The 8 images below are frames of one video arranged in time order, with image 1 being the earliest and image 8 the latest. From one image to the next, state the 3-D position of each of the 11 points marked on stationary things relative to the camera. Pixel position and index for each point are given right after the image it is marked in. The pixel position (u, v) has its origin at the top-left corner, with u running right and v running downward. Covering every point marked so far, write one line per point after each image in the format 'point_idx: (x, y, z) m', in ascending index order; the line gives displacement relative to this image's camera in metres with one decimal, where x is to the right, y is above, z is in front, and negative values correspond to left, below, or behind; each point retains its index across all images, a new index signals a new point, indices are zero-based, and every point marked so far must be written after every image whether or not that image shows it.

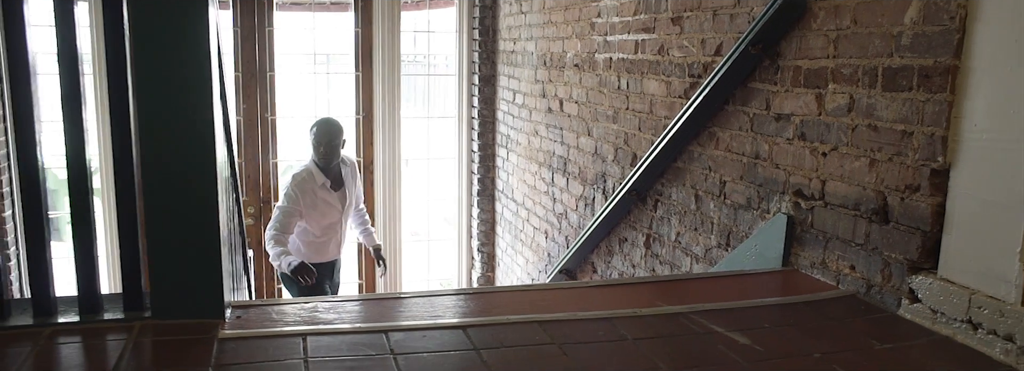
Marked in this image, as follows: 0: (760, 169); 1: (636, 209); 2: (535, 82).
0: (+0.7, 0.0, +2.3) m
1: (+0.5, -0.1, +3.2) m
2: (+0.1, +0.6, +4.5) m
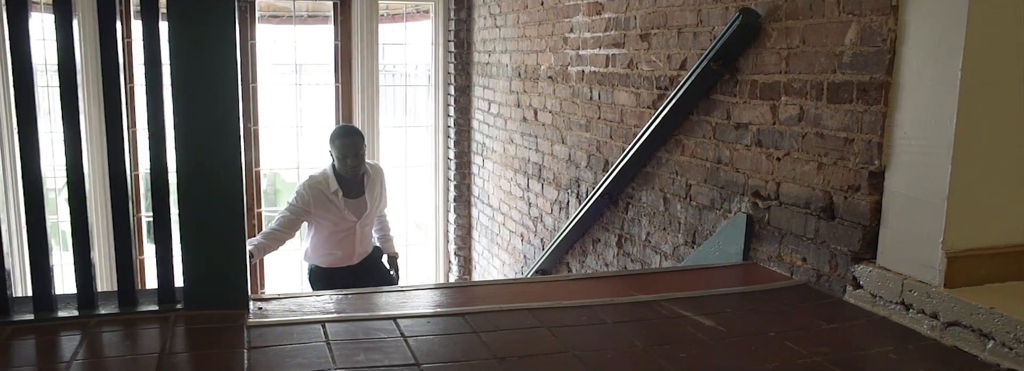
0: (+0.7, 0.0, +2.6) m
1: (+0.4, -0.1, +3.4) m
2: (0.0, +0.6, +4.7) m
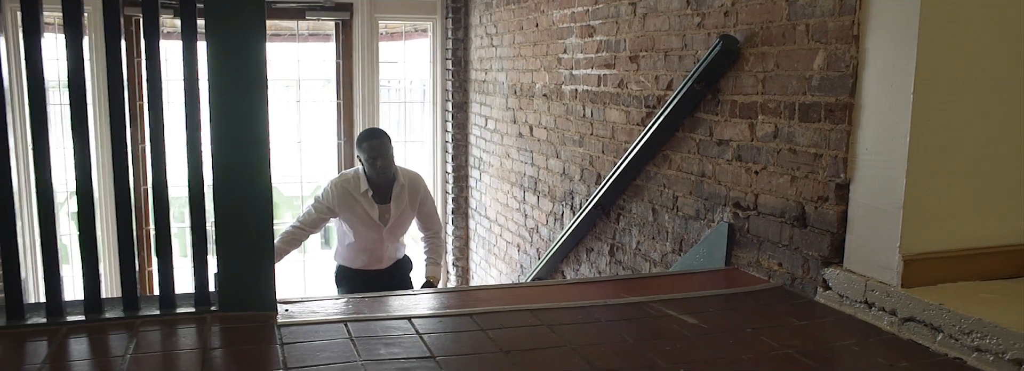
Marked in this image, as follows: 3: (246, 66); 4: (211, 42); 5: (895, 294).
0: (+0.7, 0.0, +2.8) m
1: (+0.4, -0.2, +3.6) m
2: (0.0, +0.5, +4.9) m
3: (-0.7, +0.3, +2.0) m
4: (-0.7, +0.4, +2.0) m
5: (+1.0, -0.3, +2.0) m
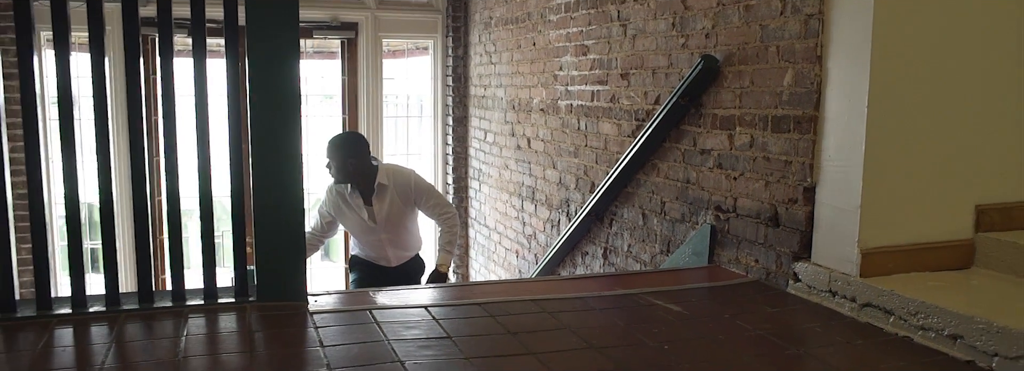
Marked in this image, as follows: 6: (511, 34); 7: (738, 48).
0: (+0.7, 0.0, +3.1) m
1: (+0.4, -0.2, +3.9) m
2: (0.0, +0.4, +5.2) m
3: (-0.7, +0.3, +2.3) m
4: (-0.7, +0.4, +2.2) m
5: (+1.0, -0.3, +2.3) m
6: (0.0, +1.0, +5.1) m
7: (+0.8, +0.5, +2.8) m
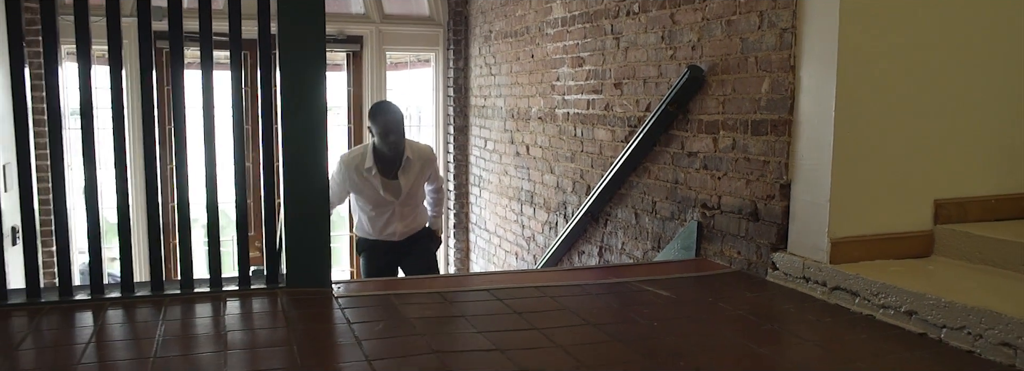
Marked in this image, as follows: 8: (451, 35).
0: (+0.7, 0.0, +3.3) m
1: (+0.4, -0.2, +4.1) m
2: (-0.1, +0.4, +5.5) m
3: (-0.6, +0.3, +2.5) m
4: (-0.7, +0.4, +2.5) m
5: (+1.0, -0.3, +2.6) m
6: (0.0, +0.9, +5.4) m
7: (+0.8, +0.5, +3.1) m
8: (-0.5, +1.2, +6.4) m
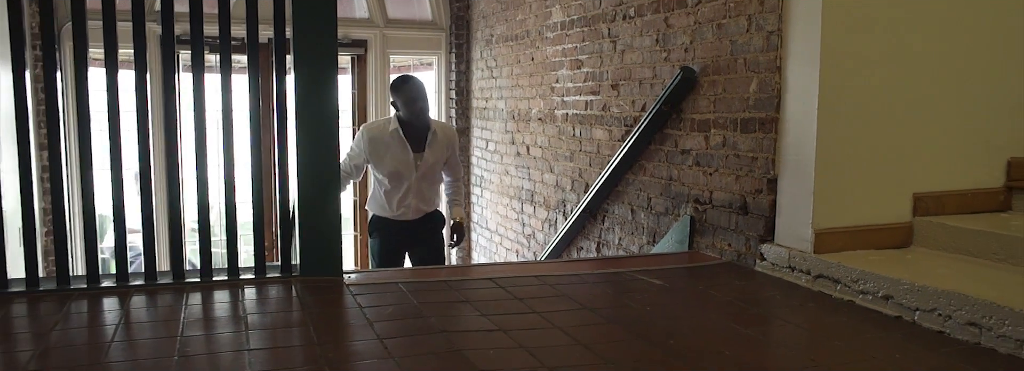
0: (+0.7, 0.0, +3.5) m
1: (+0.4, -0.2, +4.3) m
2: (-0.1, +0.4, +5.6) m
3: (-0.6, +0.3, +2.7) m
4: (-0.7, +0.4, +2.6) m
5: (+1.0, -0.3, +2.7) m
6: (0.0, +0.9, +5.5) m
7: (+0.8, +0.5, +3.2) m
8: (-0.5, +1.2, +6.5) m
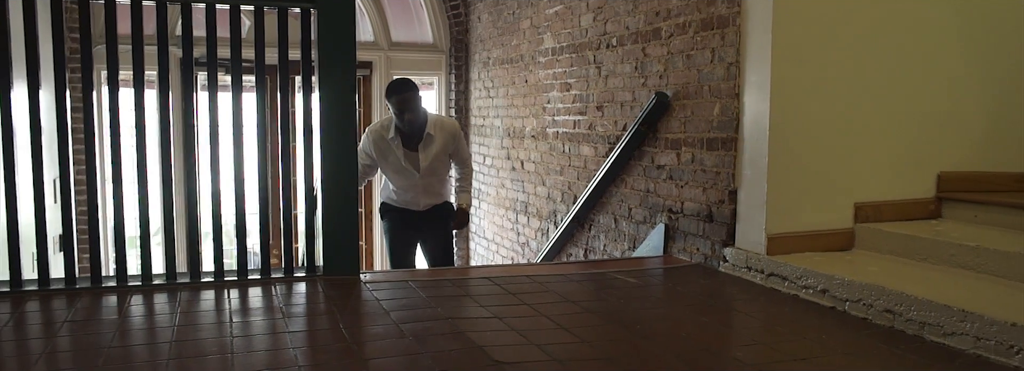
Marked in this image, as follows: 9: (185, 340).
0: (+0.7, -0.1, +3.9) m
1: (+0.4, -0.3, +4.7) m
2: (-0.1, +0.3, +6.1) m
3: (-0.7, +0.3, +3.1) m
4: (-0.7, +0.3, +3.1) m
5: (+1.0, -0.3, +3.1) m
6: (0.0, +0.9, +6.0) m
7: (+0.8, +0.5, +3.6) m
8: (-0.5, +1.1, +7.0) m
9: (-1.0, -0.5, +2.4) m
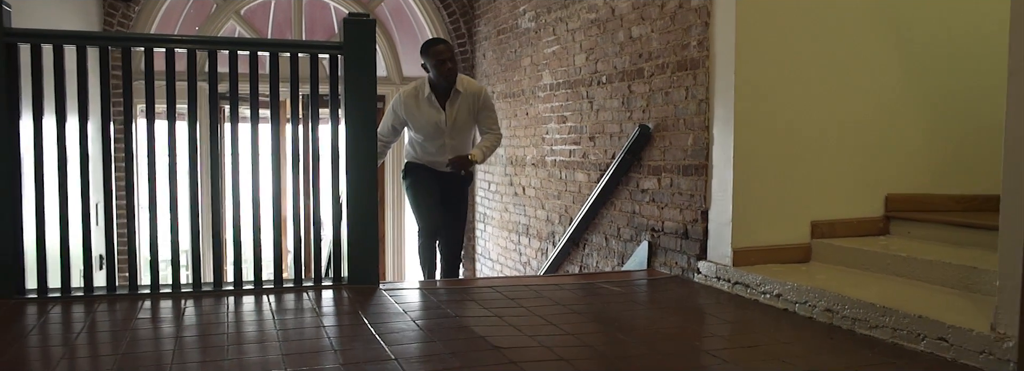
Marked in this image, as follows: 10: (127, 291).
0: (+0.7, -0.2, +4.4) m
1: (+0.4, -0.4, +5.2) m
2: (-0.1, +0.1, +6.6) m
3: (-0.7, +0.2, +3.6) m
4: (-0.7, +0.3, +3.6) m
5: (+1.0, -0.4, +3.6) m
6: (0.0, +0.7, +6.5) m
7: (+0.8, +0.3, +4.1) m
8: (-0.5, +0.9, +7.5) m
9: (-1.0, -0.6, +2.9) m
10: (-1.7, -0.5, +3.6) m
